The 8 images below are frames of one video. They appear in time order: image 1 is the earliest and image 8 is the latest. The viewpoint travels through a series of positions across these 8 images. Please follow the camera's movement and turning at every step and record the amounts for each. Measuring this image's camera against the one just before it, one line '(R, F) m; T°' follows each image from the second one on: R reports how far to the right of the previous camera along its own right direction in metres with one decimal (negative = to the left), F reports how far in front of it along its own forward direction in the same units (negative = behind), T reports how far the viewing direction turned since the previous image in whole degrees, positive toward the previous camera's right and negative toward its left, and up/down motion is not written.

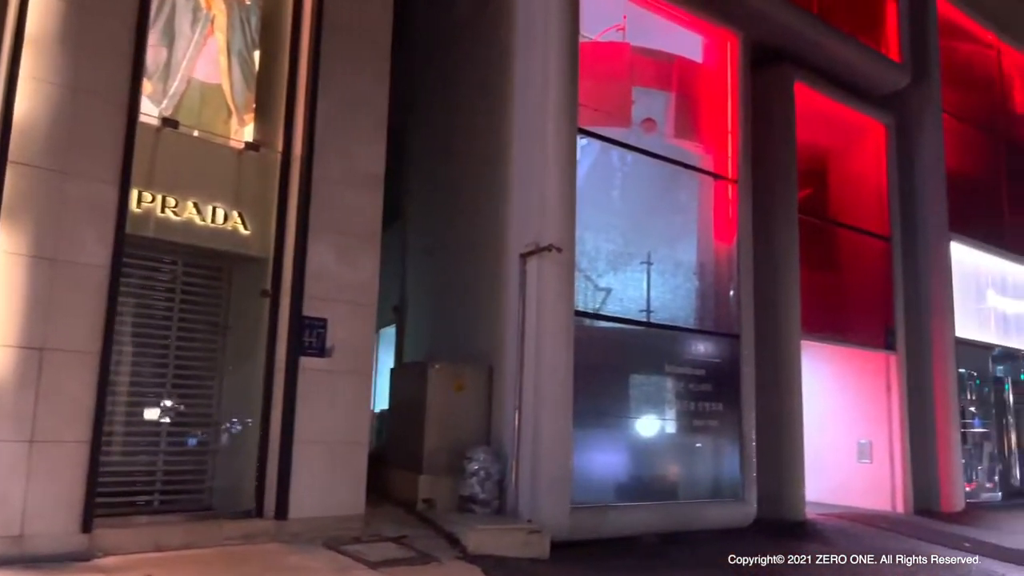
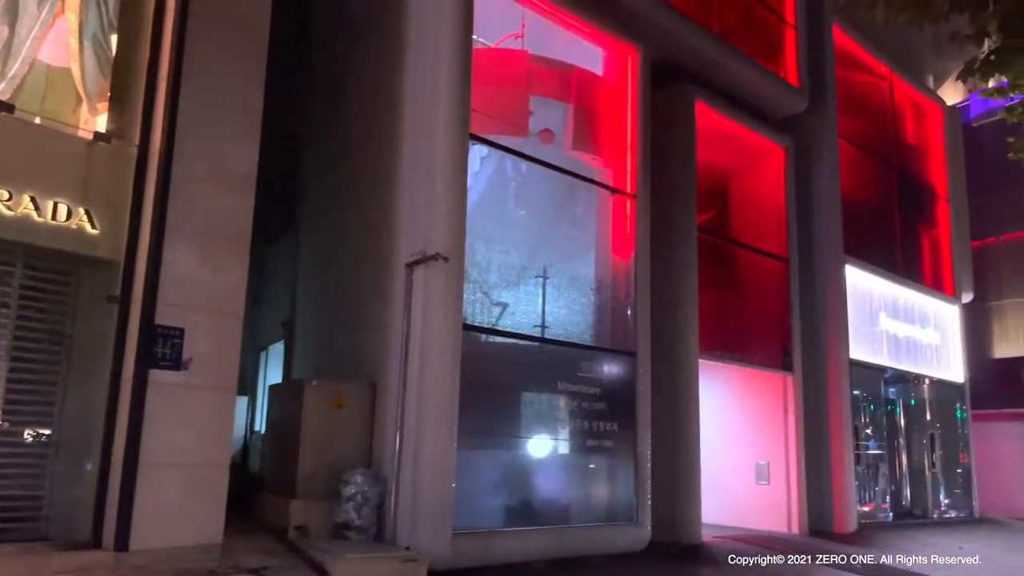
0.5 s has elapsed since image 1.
(+0.4, +0.4) m; +6°
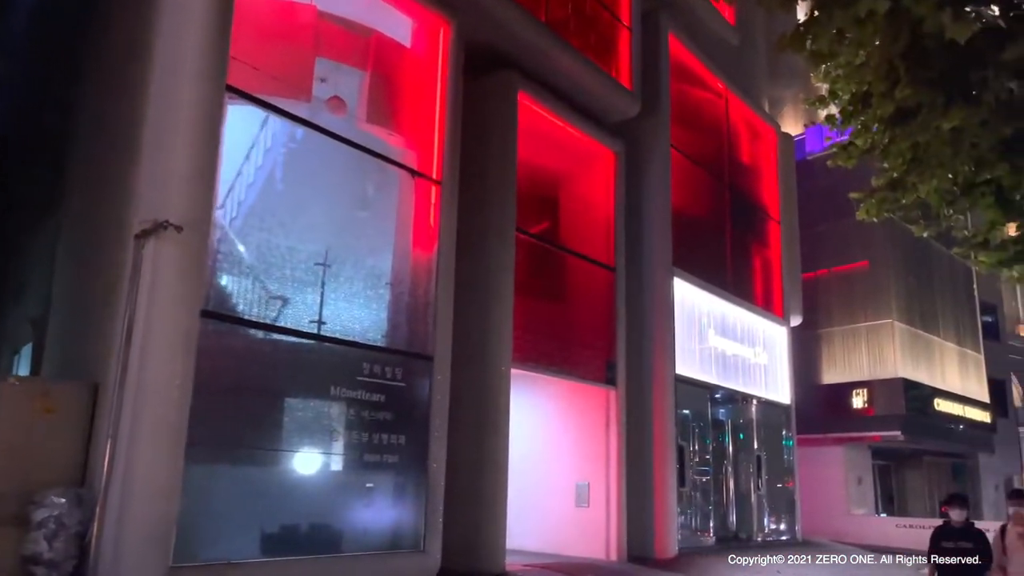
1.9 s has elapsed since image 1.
(+1.0, +1.2) m; +9°
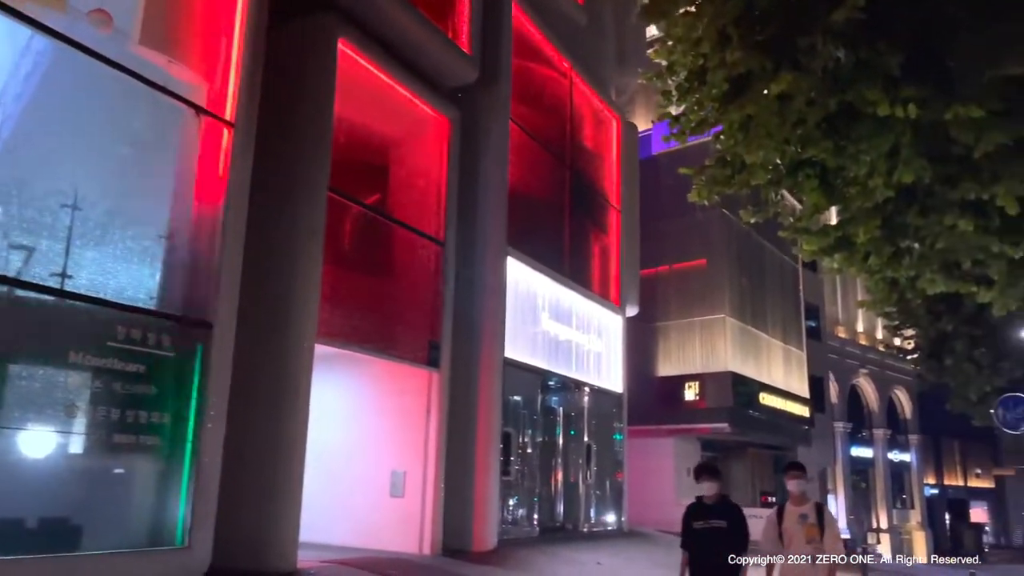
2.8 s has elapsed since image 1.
(+0.6, +0.9) m; +10°
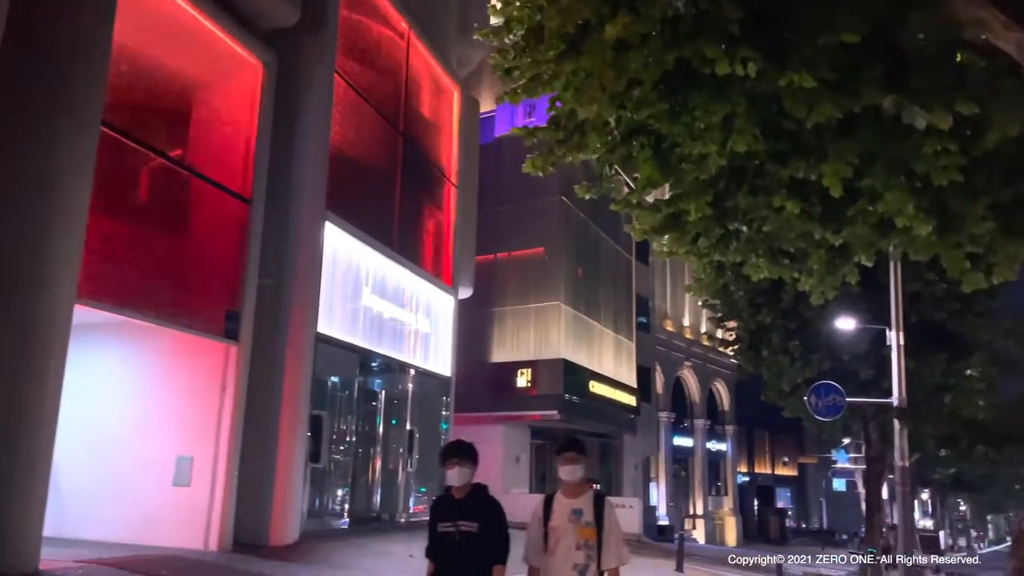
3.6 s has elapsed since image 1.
(+0.4, +0.9) m; +11°
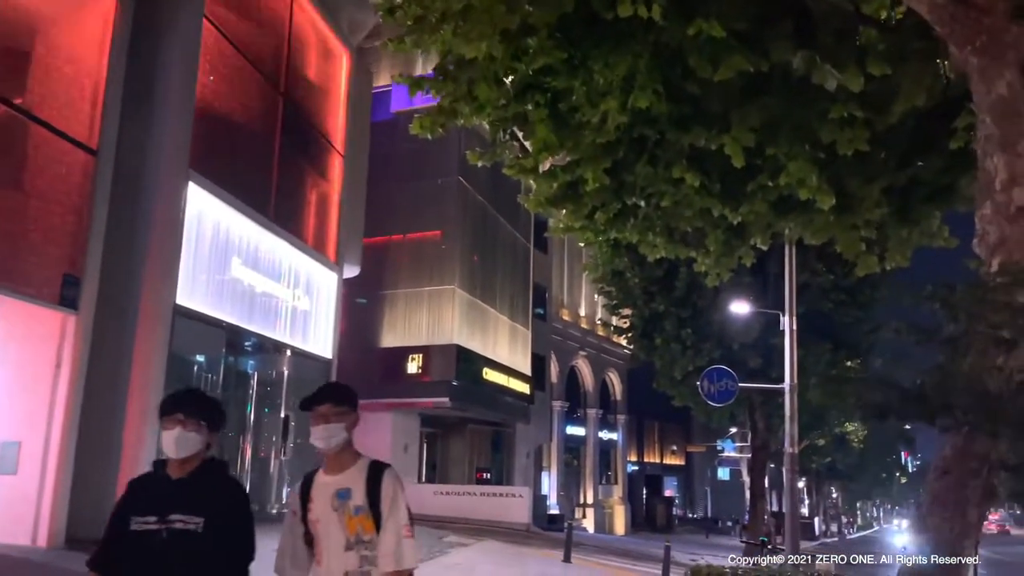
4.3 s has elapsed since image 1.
(+0.2, +0.8) m; +7°
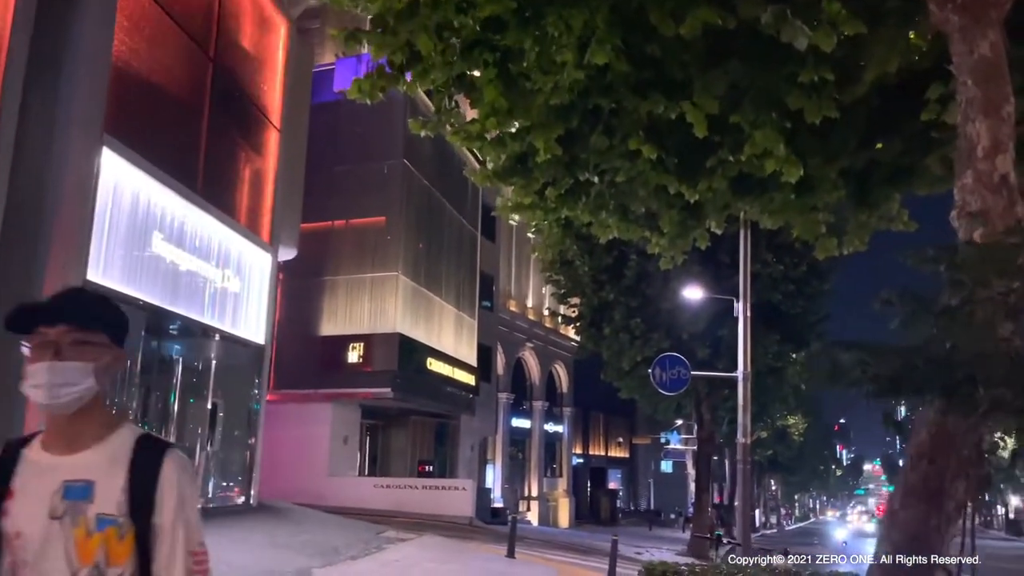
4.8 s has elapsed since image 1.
(0.0, +0.6) m; +4°
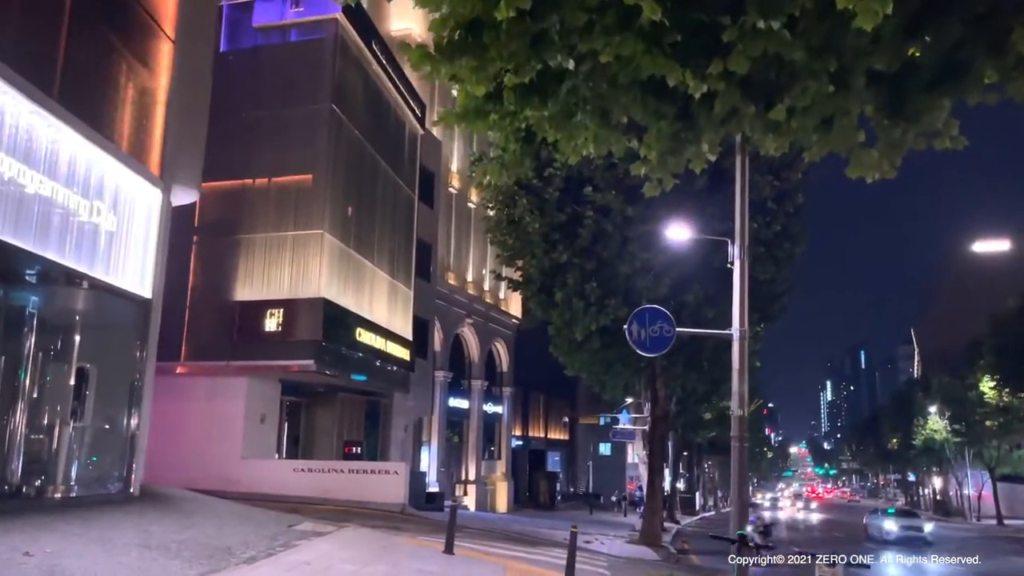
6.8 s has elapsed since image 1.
(-0.1, +2.4) m; +4°
